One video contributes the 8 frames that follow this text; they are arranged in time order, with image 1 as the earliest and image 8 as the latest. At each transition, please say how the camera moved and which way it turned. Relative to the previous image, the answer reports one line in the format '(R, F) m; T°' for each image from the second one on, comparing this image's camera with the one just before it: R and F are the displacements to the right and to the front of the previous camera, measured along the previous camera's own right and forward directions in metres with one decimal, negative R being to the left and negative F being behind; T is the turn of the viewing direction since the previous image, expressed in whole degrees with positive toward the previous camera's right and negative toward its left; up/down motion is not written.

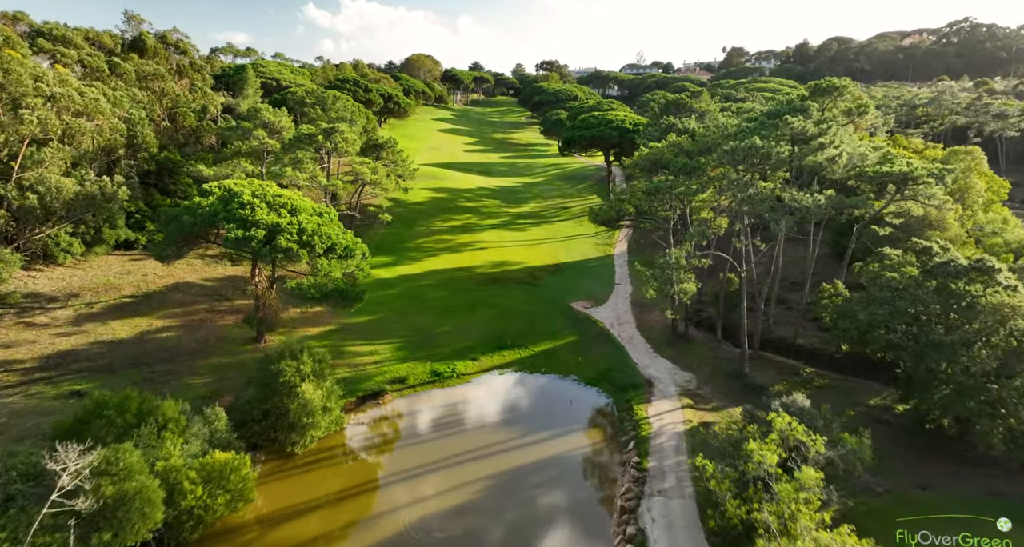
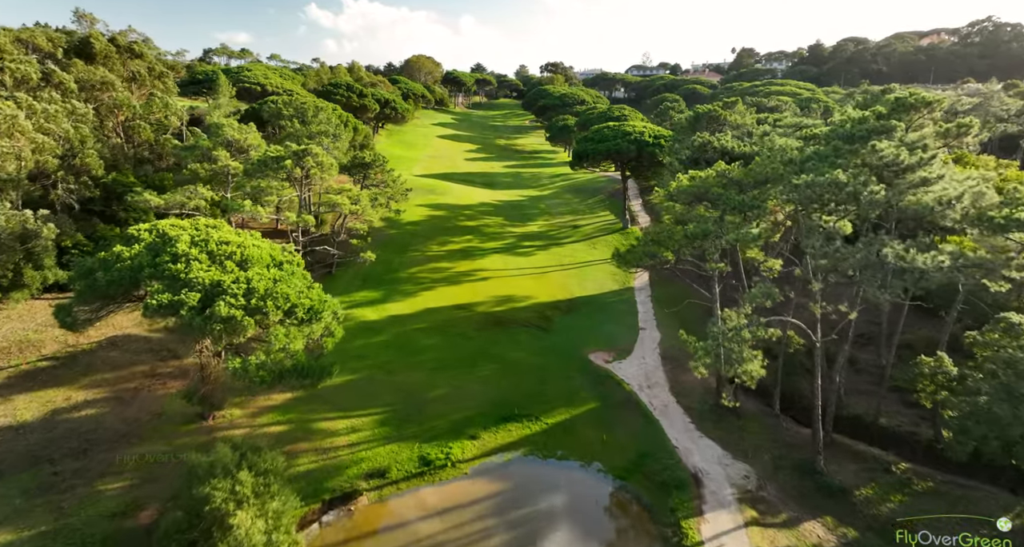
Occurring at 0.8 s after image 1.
(-0.2, +5.5) m; 0°
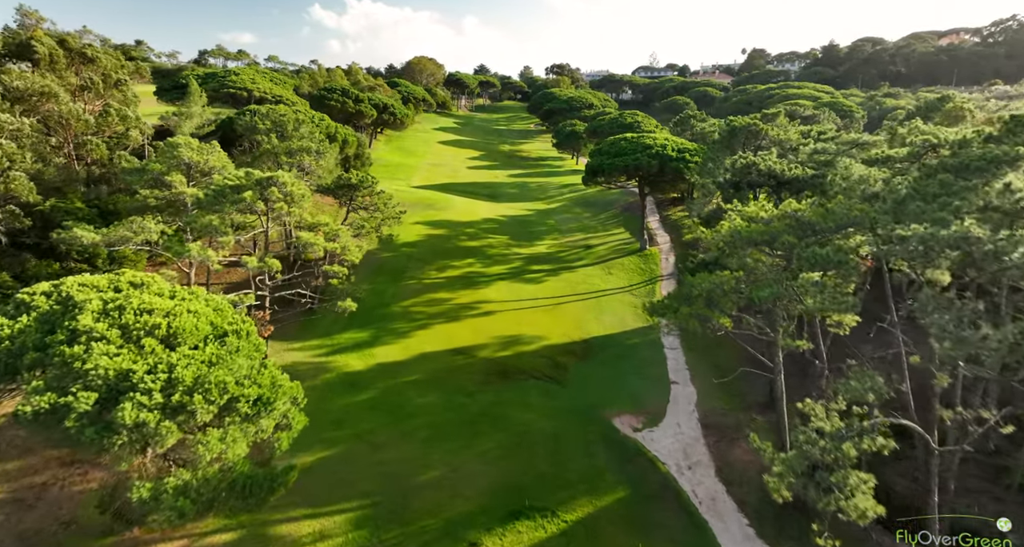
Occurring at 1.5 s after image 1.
(-0.2, +4.9) m; 0°
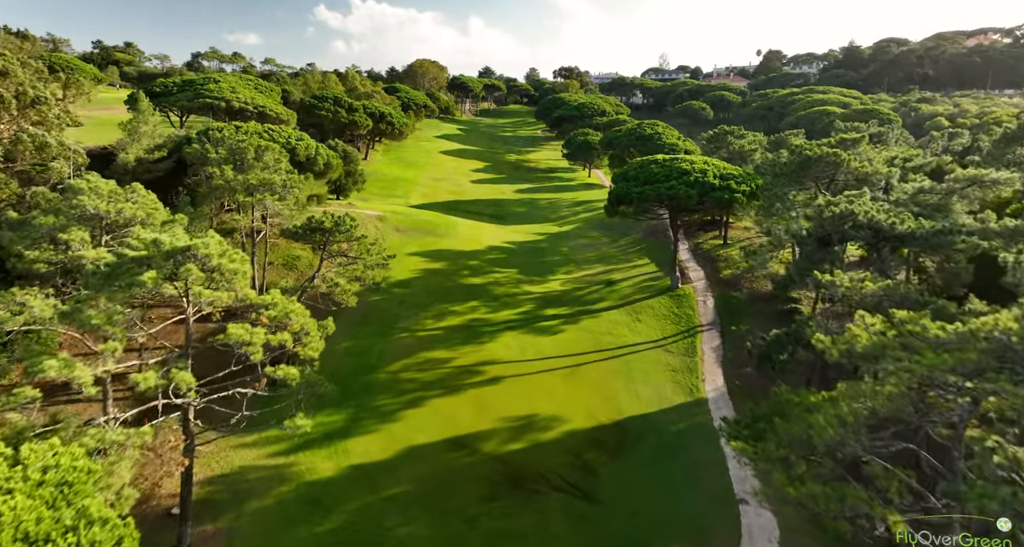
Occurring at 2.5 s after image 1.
(-0.4, +6.7) m; 0°
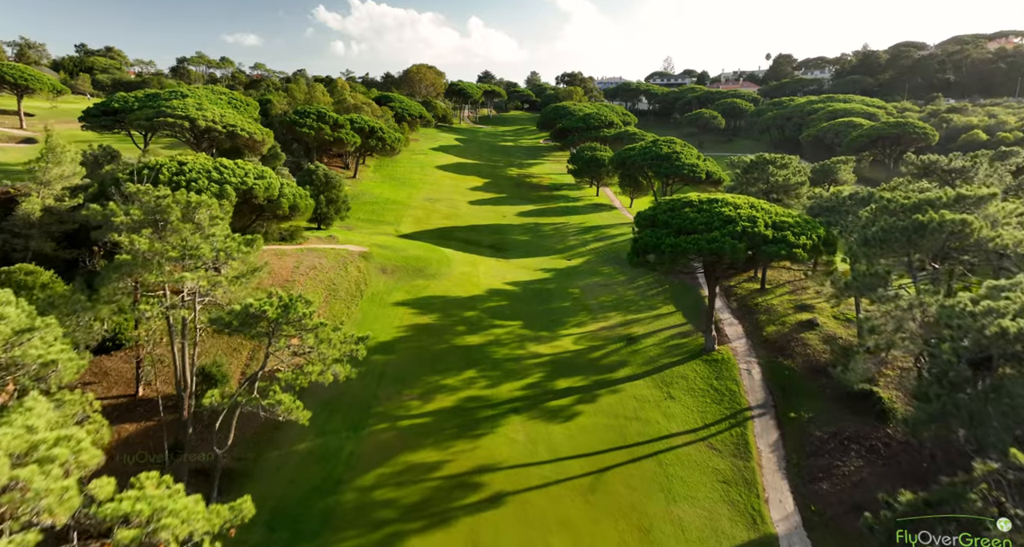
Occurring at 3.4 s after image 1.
(-0.3, +6.7) m; 0°
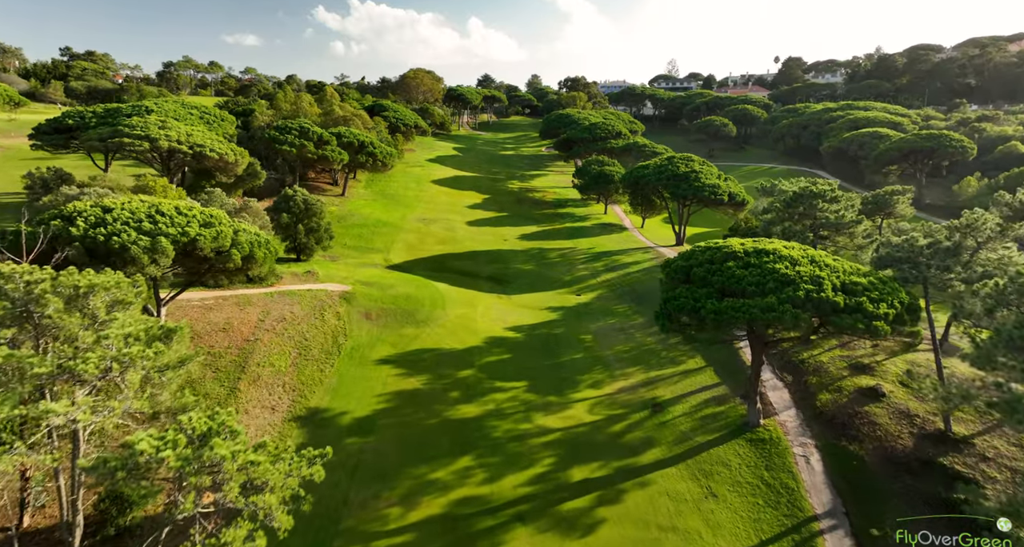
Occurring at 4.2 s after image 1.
(-0.2, +5.8) m; 0°
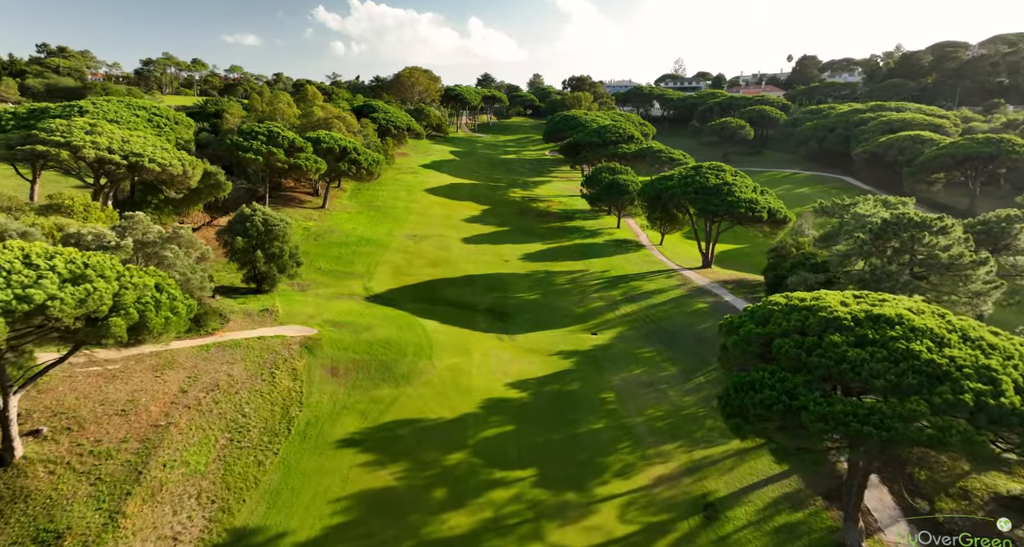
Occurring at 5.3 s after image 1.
(-0.2, +8.0) m; 0°
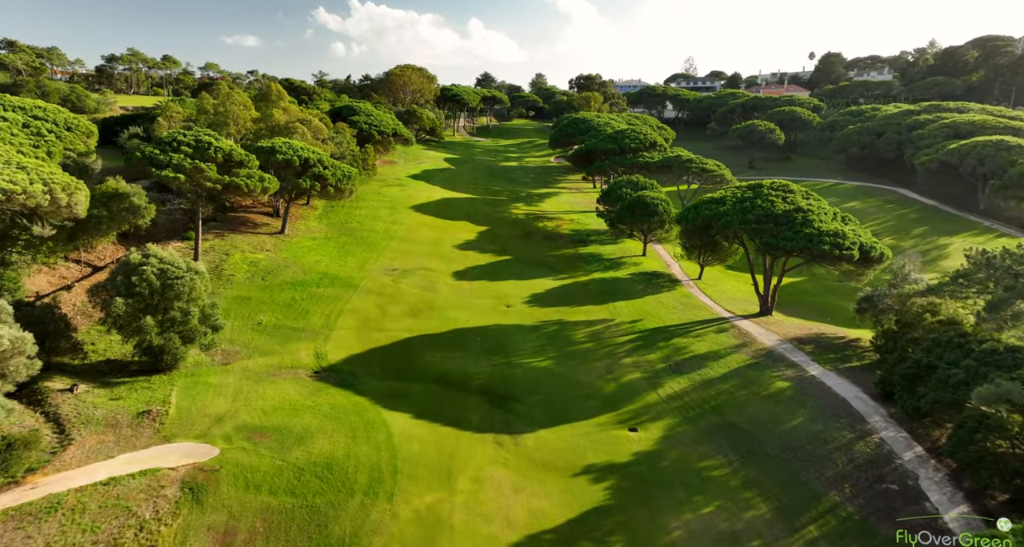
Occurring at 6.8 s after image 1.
(-0.2, +12.0) m; 0°
